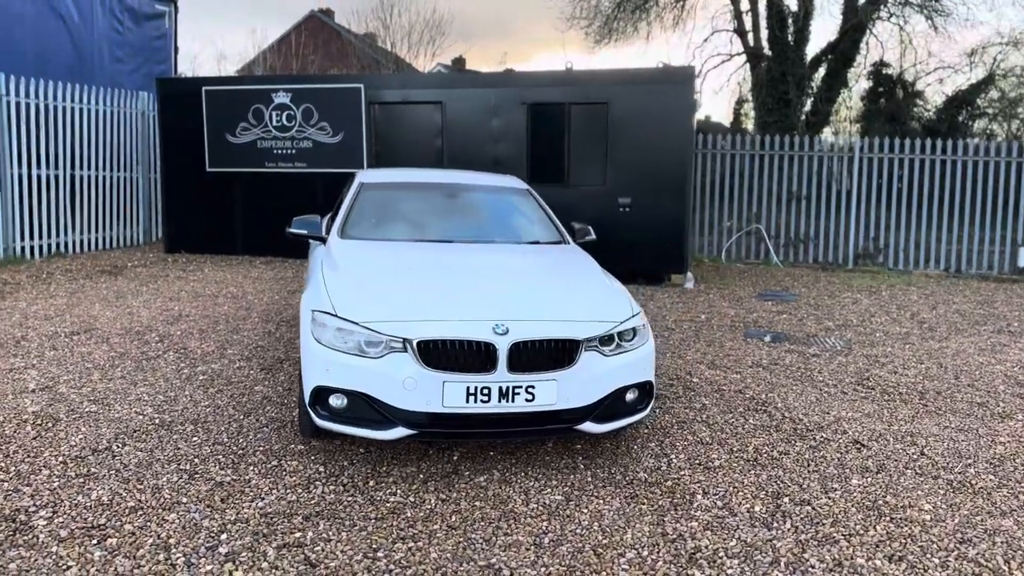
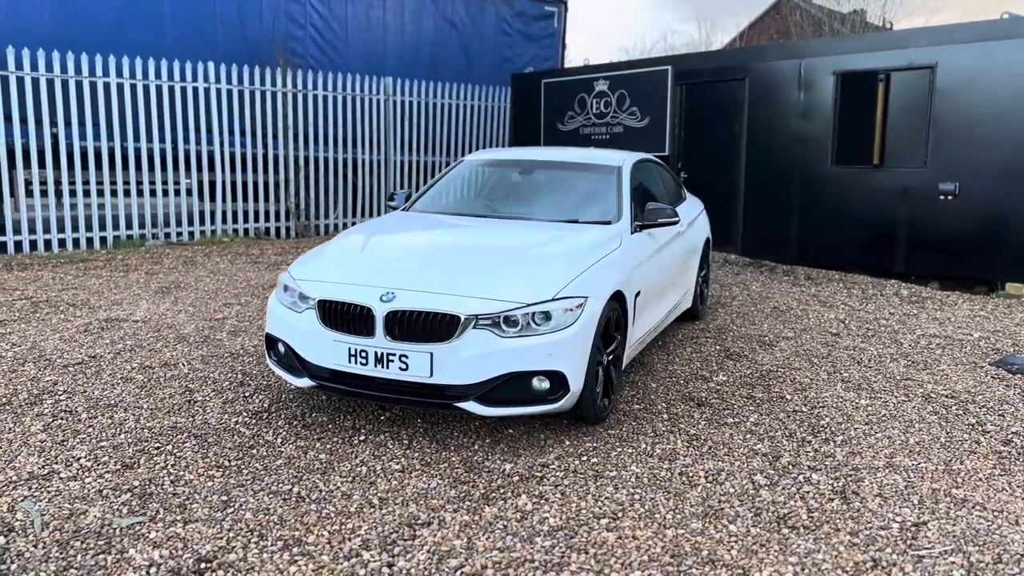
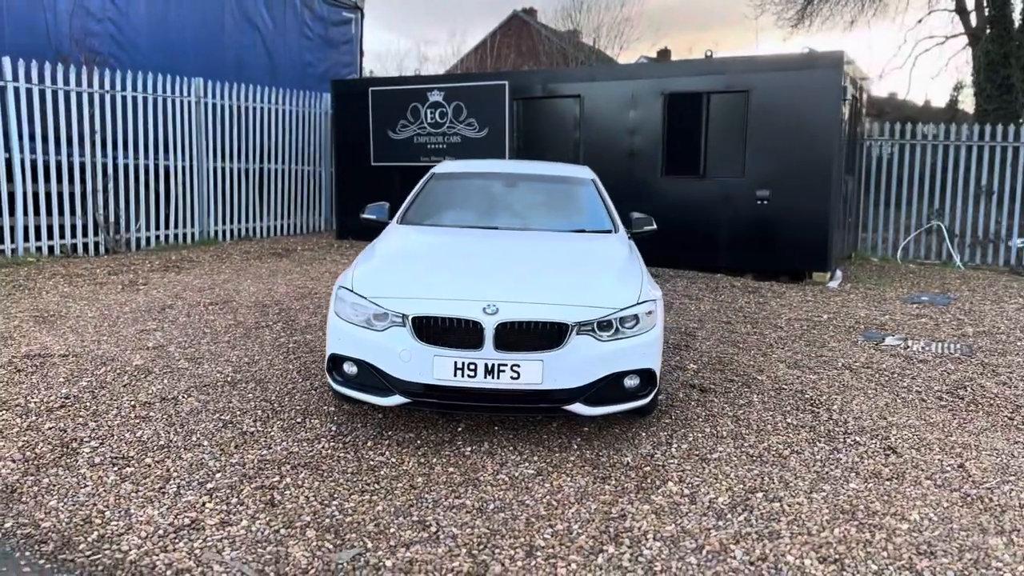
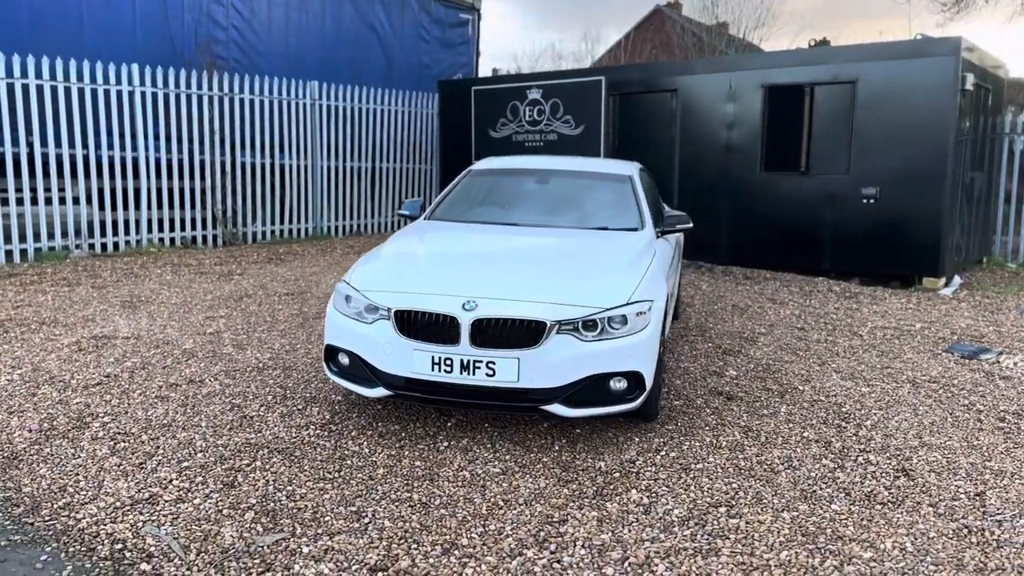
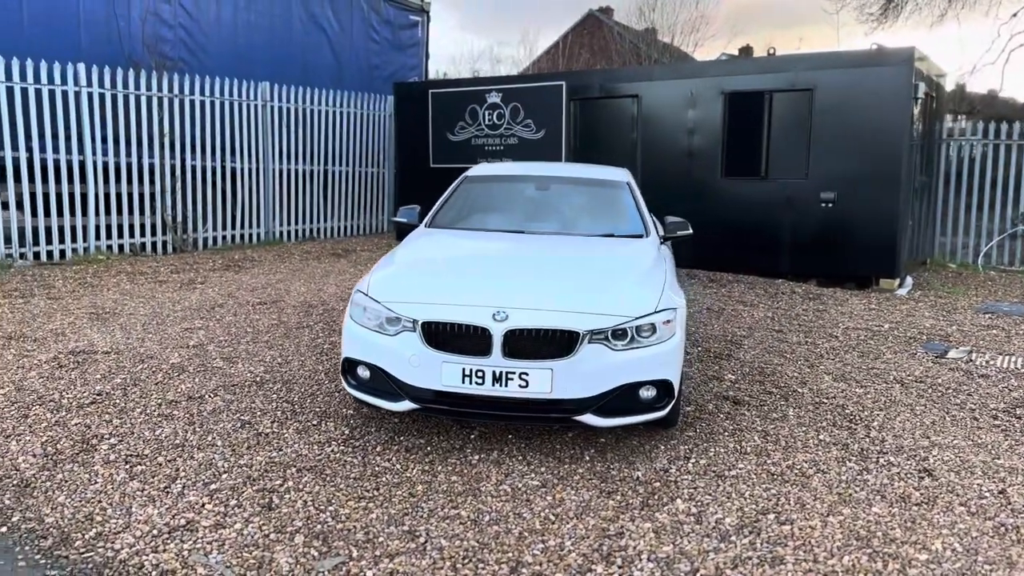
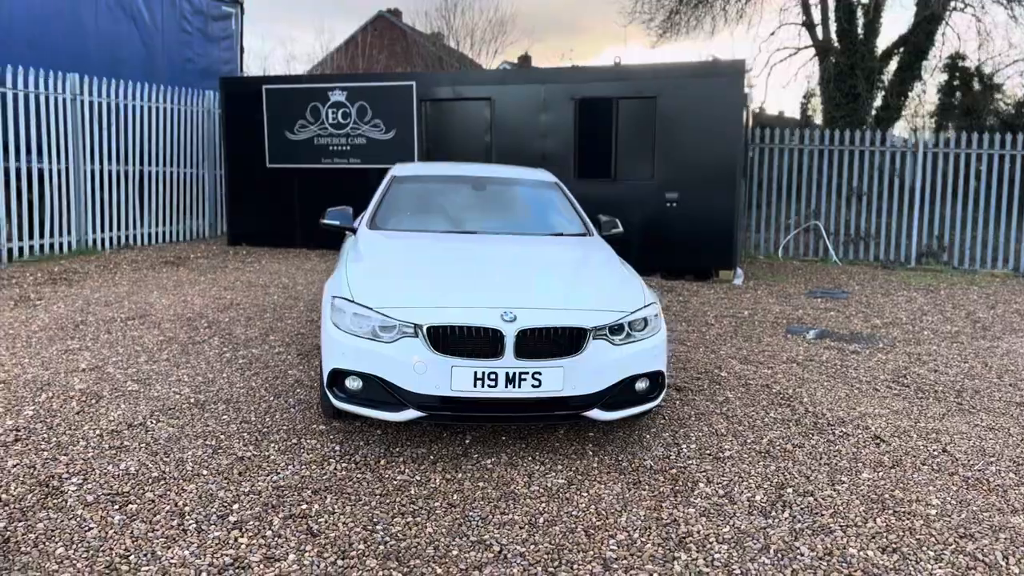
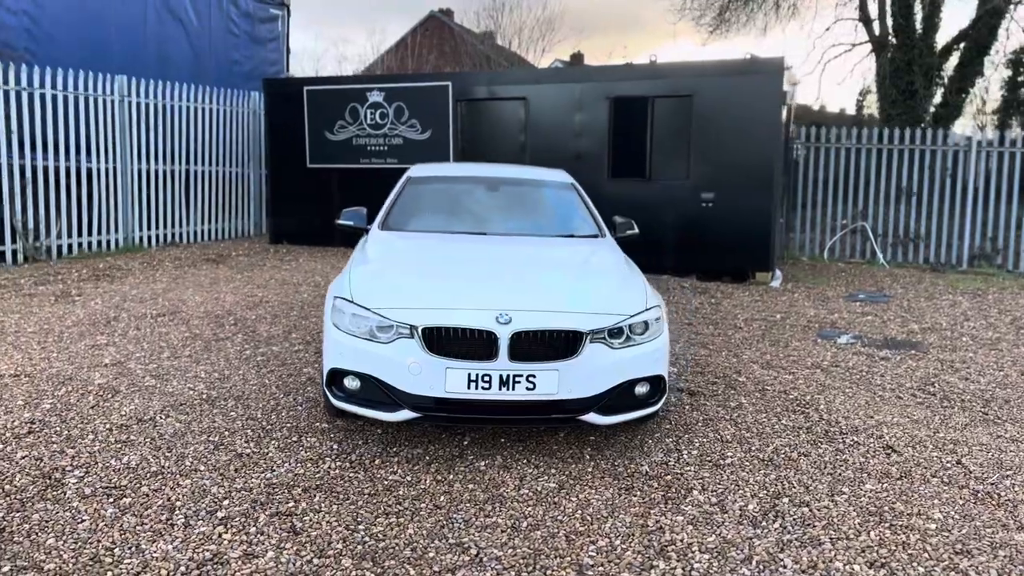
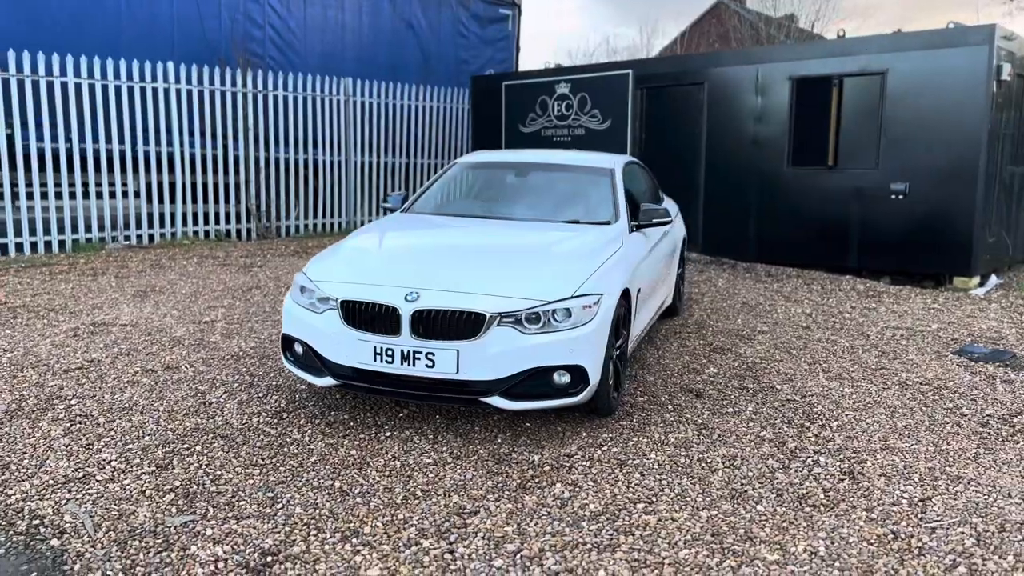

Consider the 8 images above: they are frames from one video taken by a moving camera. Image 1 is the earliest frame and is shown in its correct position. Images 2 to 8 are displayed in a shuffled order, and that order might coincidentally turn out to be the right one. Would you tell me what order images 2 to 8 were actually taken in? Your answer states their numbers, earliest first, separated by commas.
6, 7, 3, 5, 4, 8, 2
